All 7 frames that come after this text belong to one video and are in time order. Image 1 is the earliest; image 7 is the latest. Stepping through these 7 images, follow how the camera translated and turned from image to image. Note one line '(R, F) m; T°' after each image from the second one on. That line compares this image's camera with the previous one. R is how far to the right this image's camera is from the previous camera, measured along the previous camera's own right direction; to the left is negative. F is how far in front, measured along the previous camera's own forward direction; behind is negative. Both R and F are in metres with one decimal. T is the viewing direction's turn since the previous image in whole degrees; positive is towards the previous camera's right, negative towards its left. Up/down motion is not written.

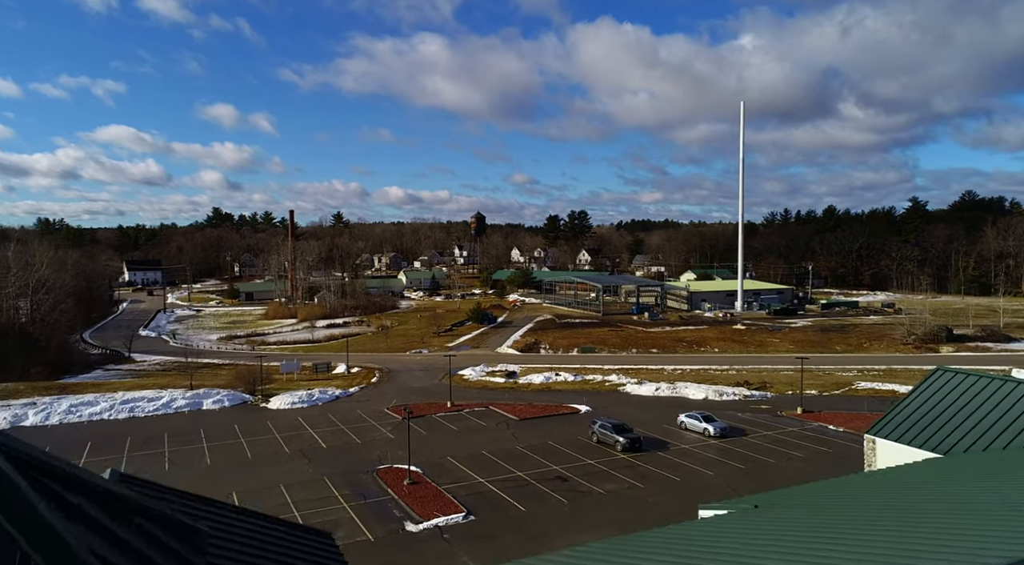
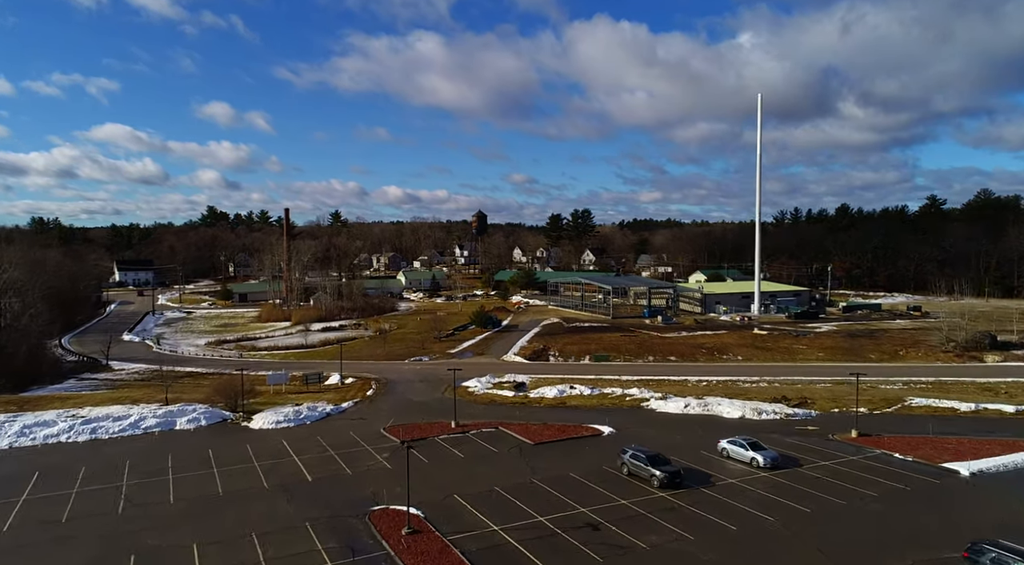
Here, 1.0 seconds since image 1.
(-0.4, +3.1) m; 0°
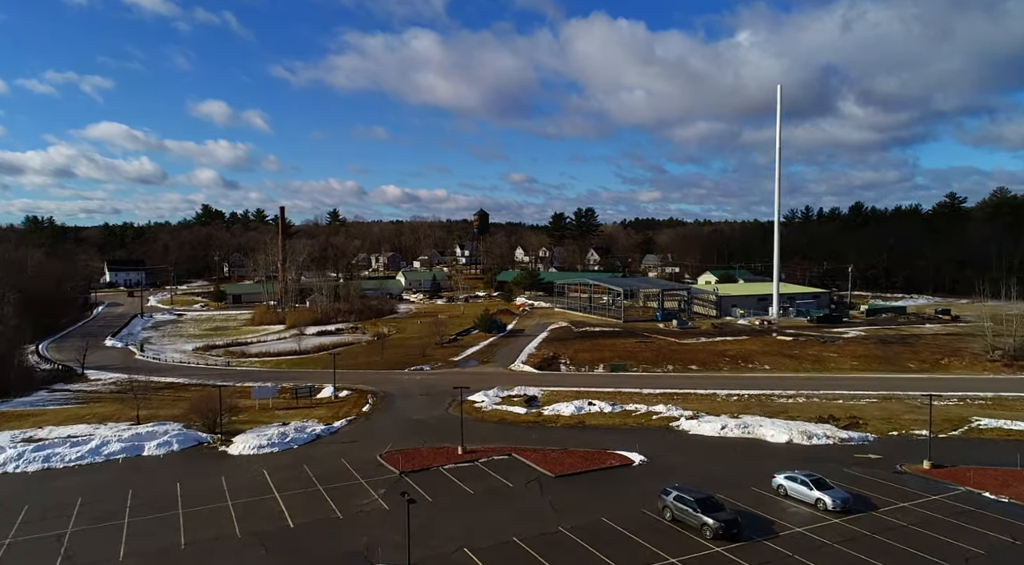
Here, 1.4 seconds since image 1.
(-0.5, +3.0) m; 0°
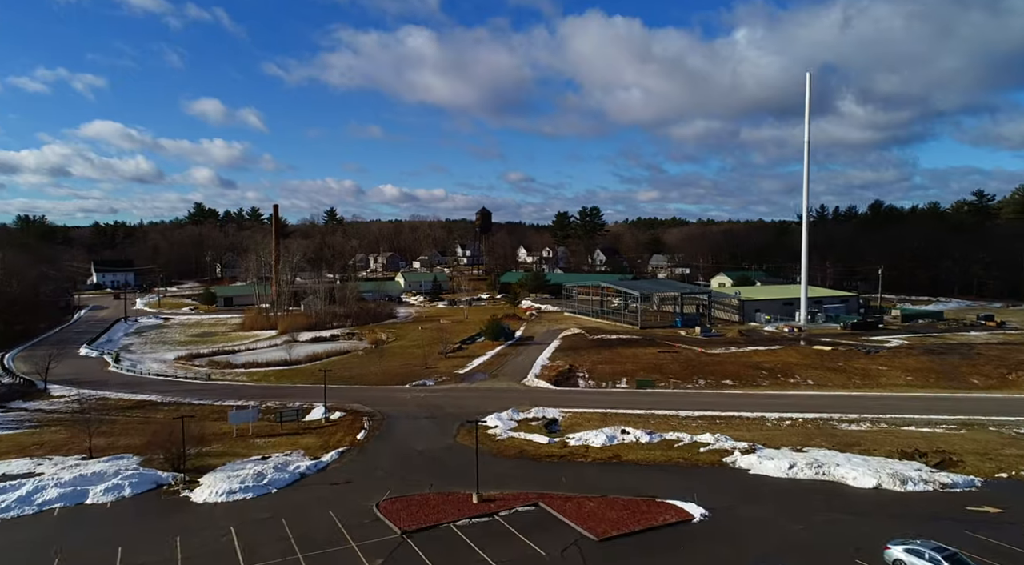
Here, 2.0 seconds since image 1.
(-0.7, +3.9) m; 0°
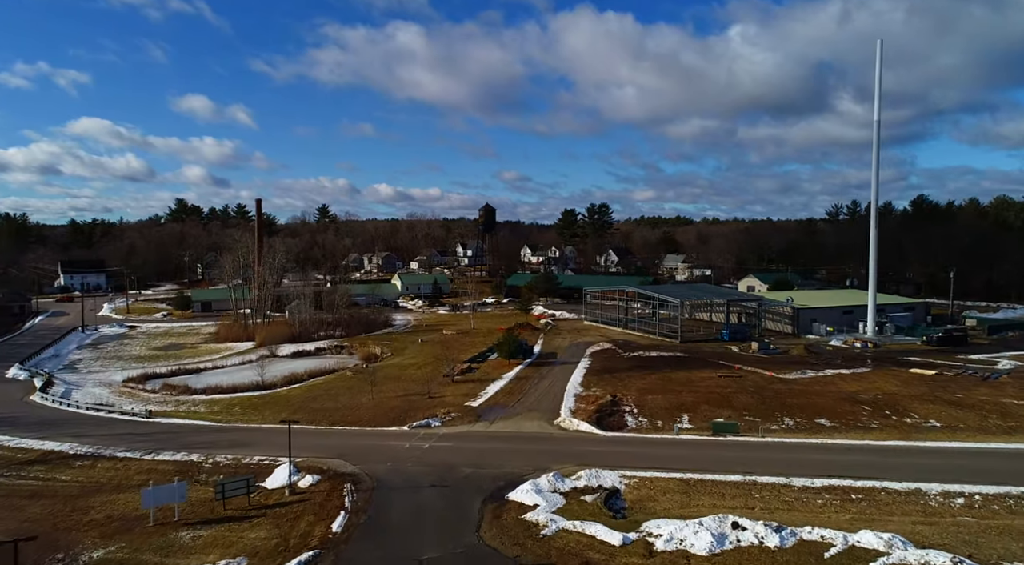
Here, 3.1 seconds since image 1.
(-1.2, +7.8) m; 0°
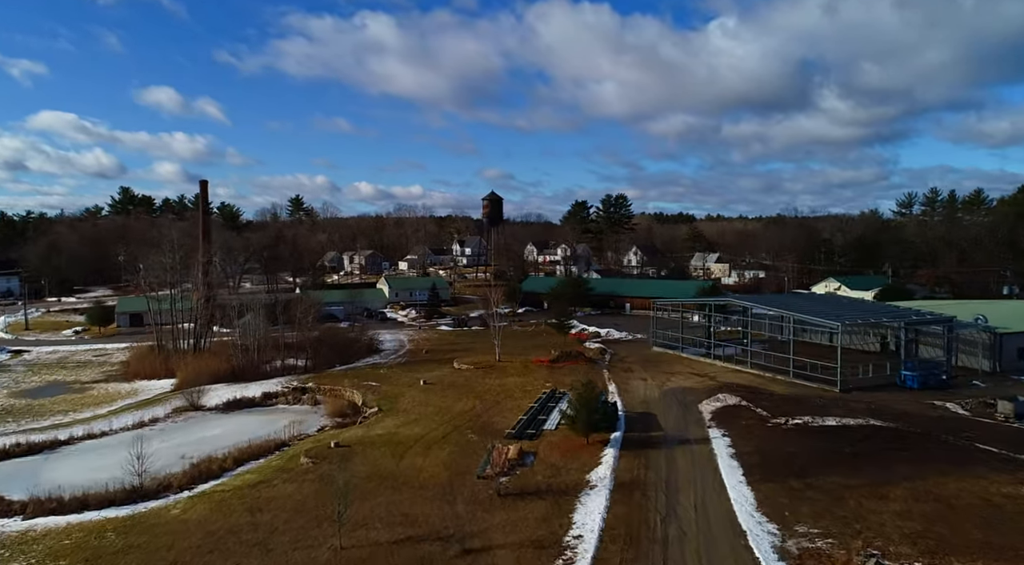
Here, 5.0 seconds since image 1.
(-2.9, +16.3) m; +1°
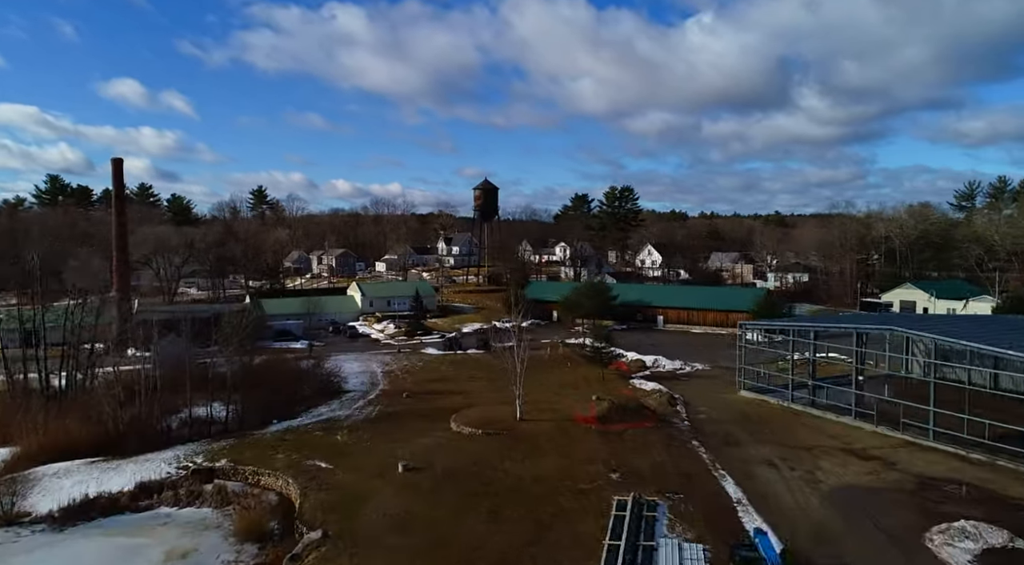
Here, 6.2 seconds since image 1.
(-1.5, +12.4) m; +2°
